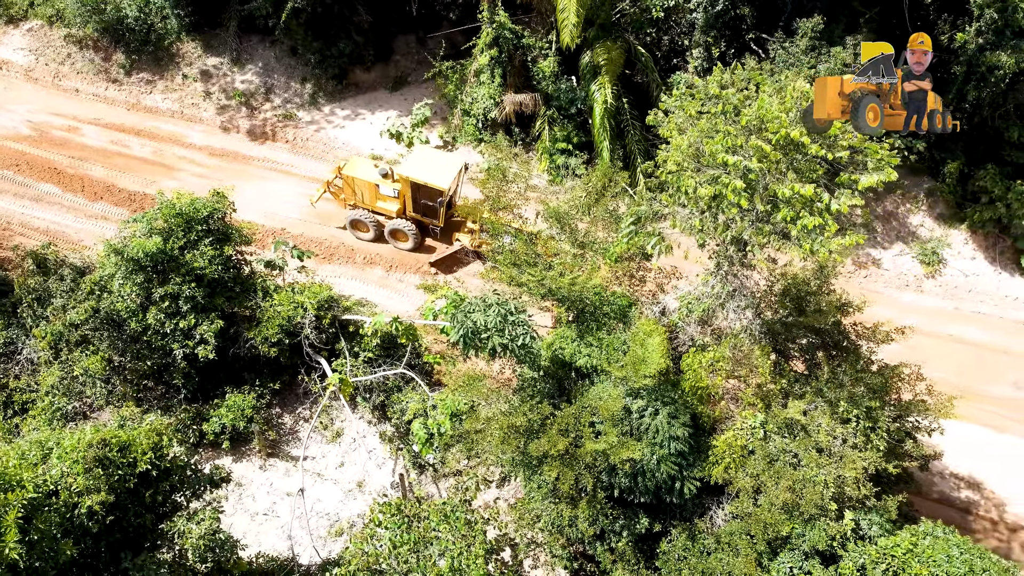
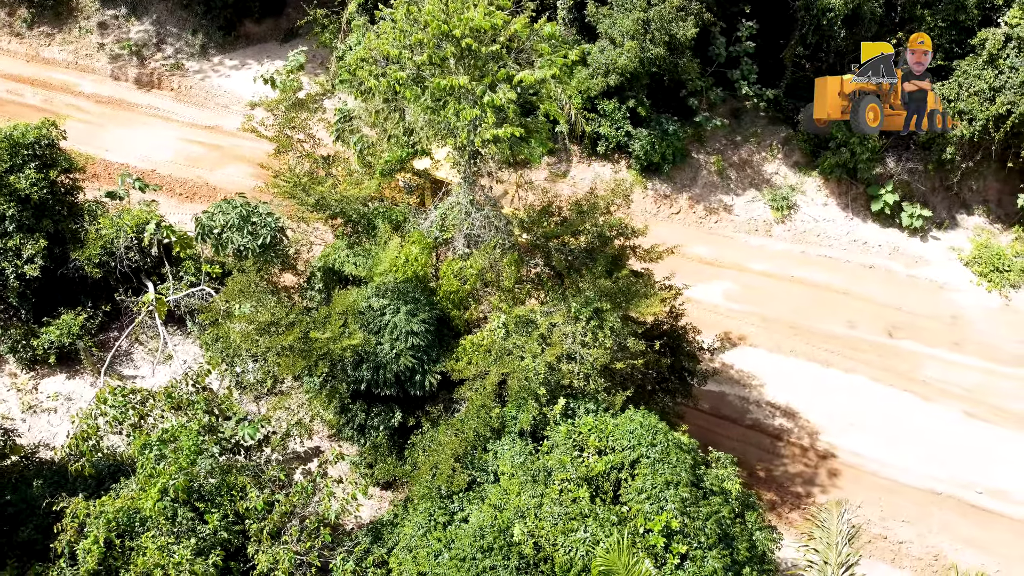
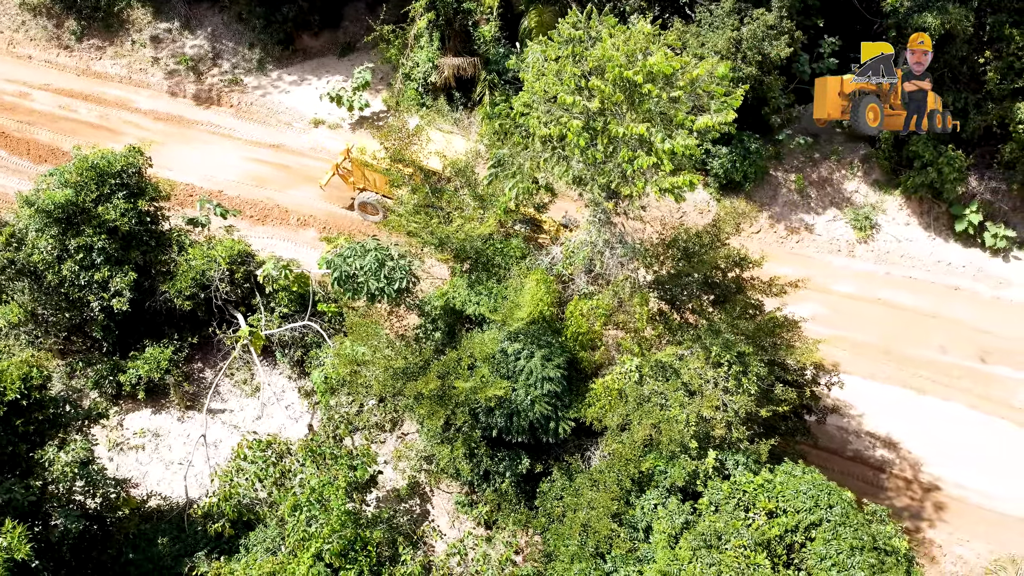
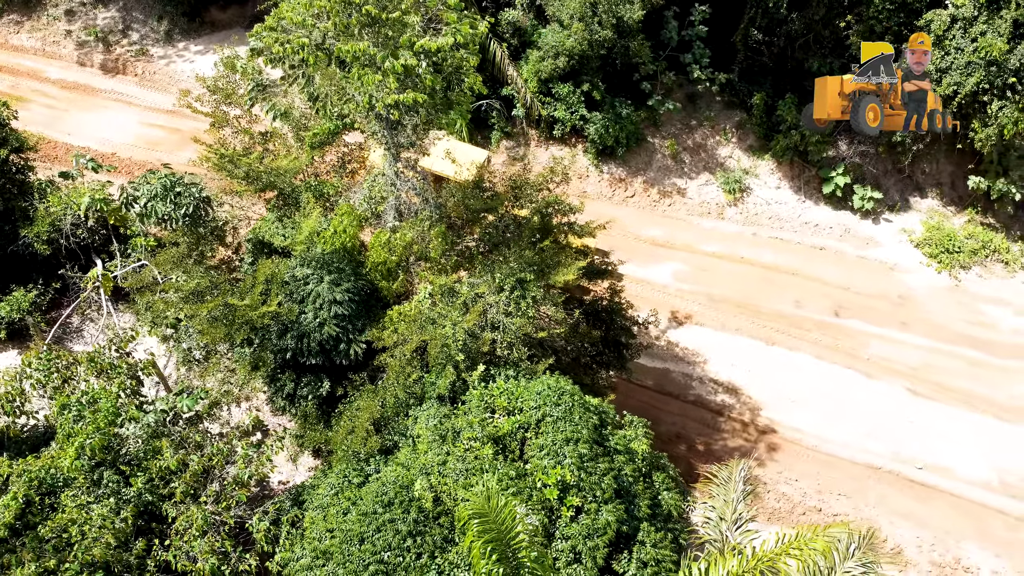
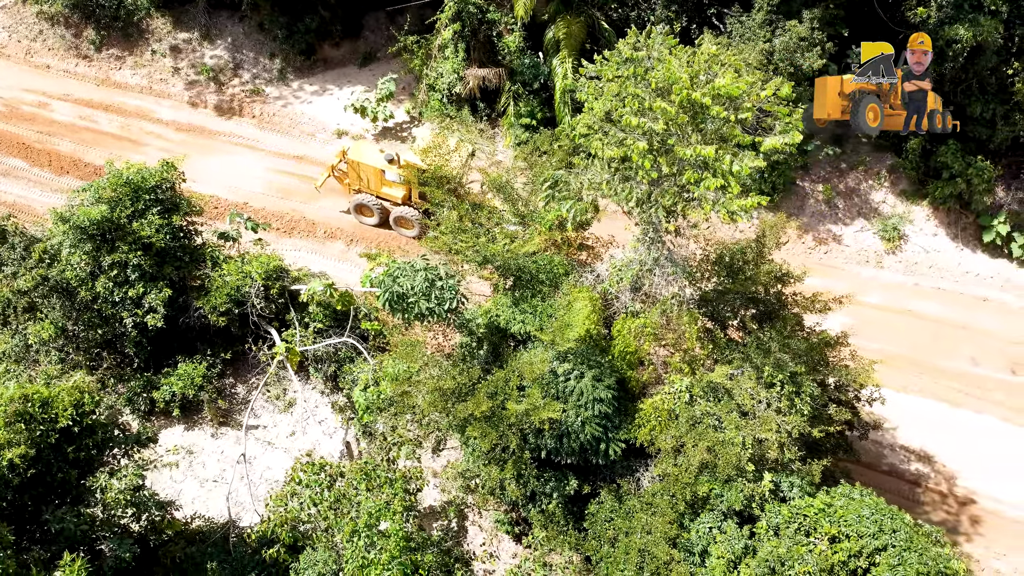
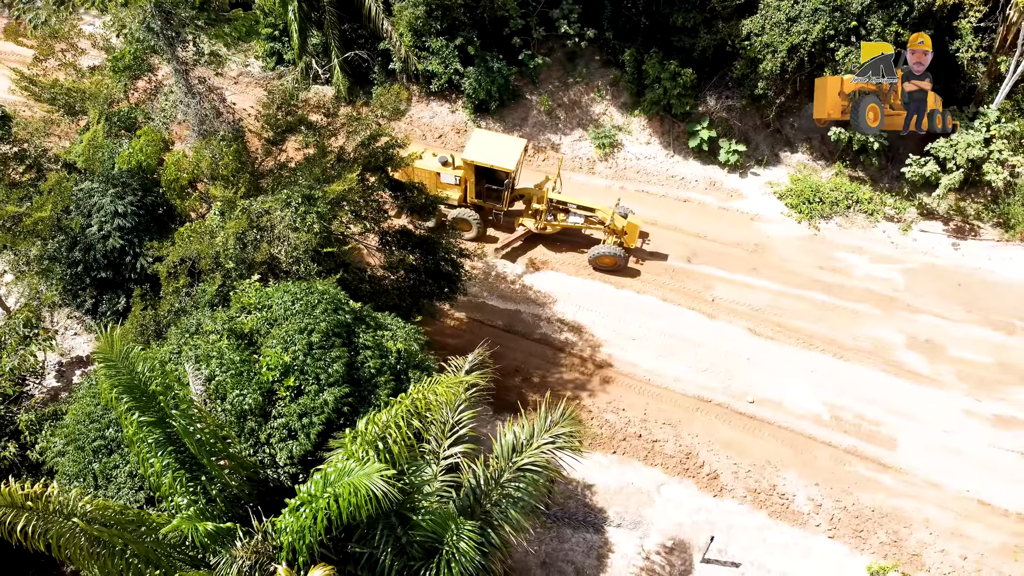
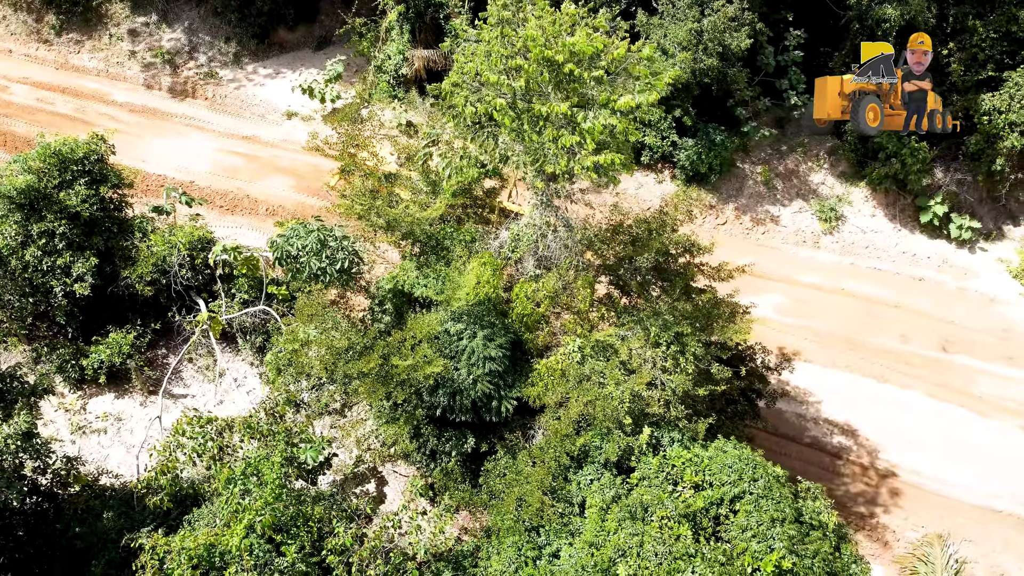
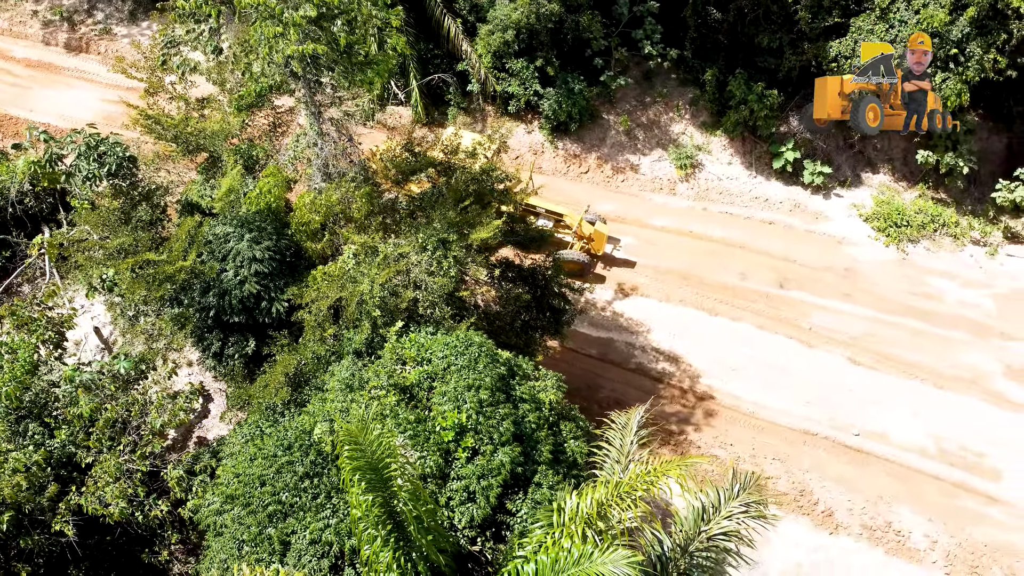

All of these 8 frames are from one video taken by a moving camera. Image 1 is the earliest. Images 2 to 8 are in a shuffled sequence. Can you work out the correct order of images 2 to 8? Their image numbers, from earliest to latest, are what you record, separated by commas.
5, 3, 7, 2, 4, 8, 6
